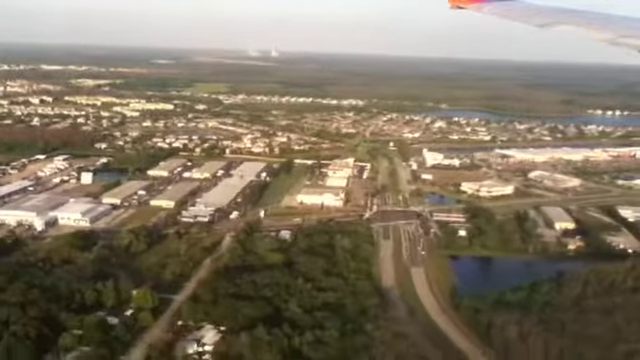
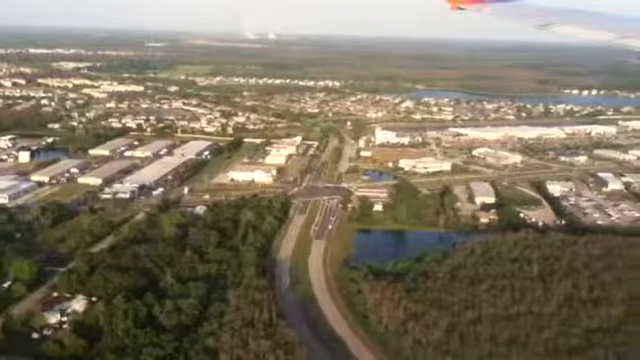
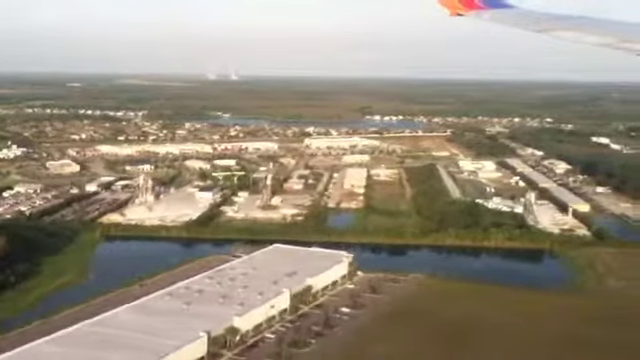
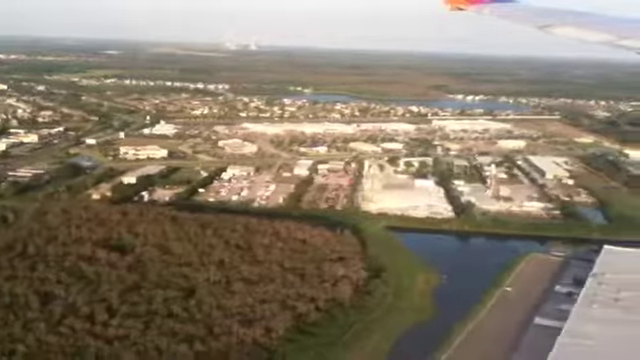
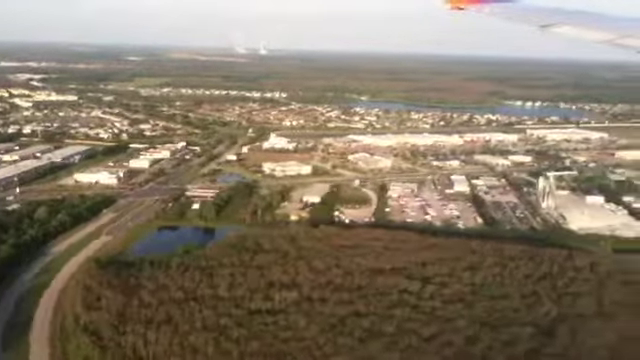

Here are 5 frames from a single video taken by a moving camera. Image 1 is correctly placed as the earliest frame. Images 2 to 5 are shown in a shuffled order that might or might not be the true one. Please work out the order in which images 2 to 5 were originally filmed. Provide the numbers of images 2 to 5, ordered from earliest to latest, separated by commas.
2, 5, 4, 3
